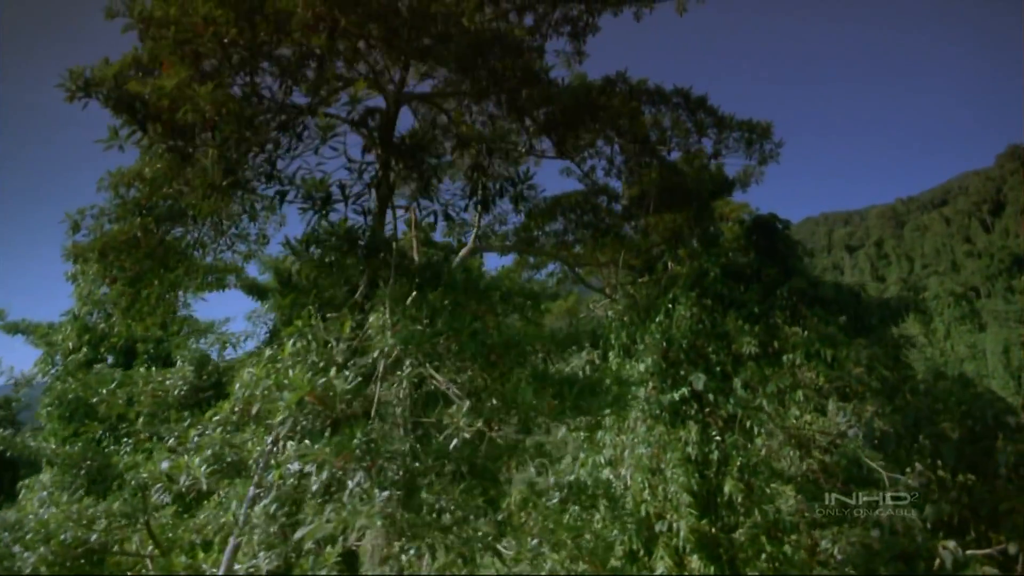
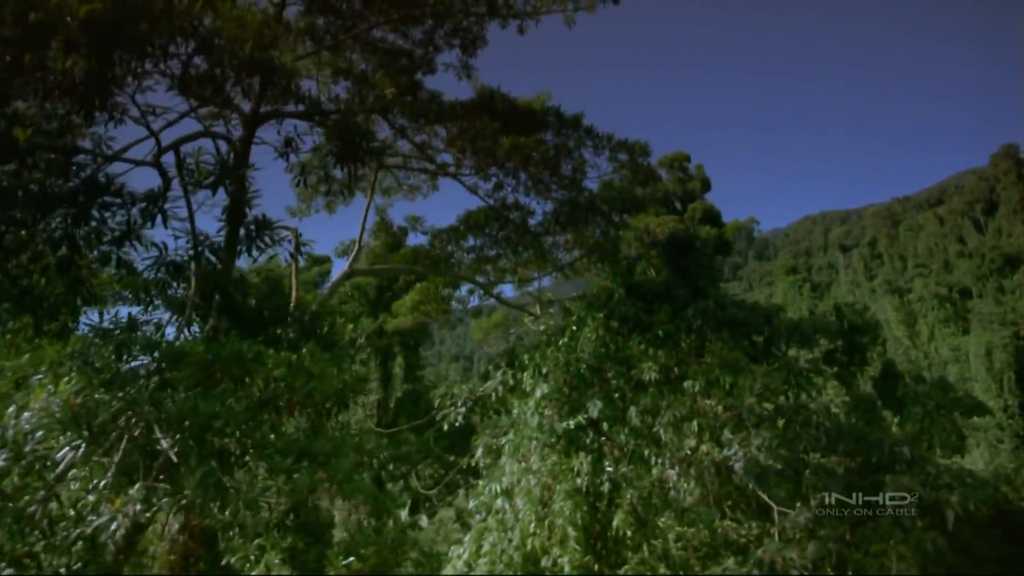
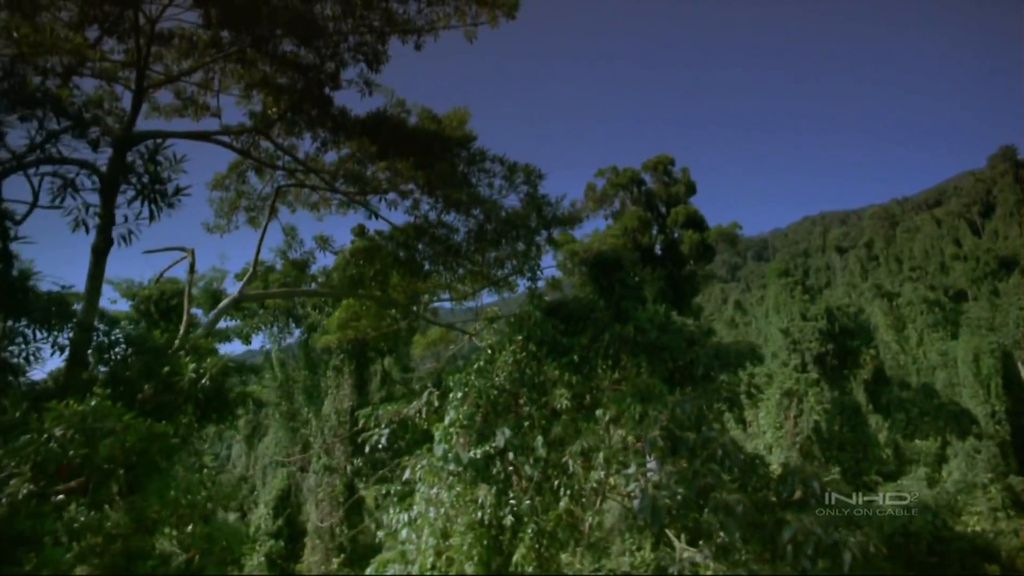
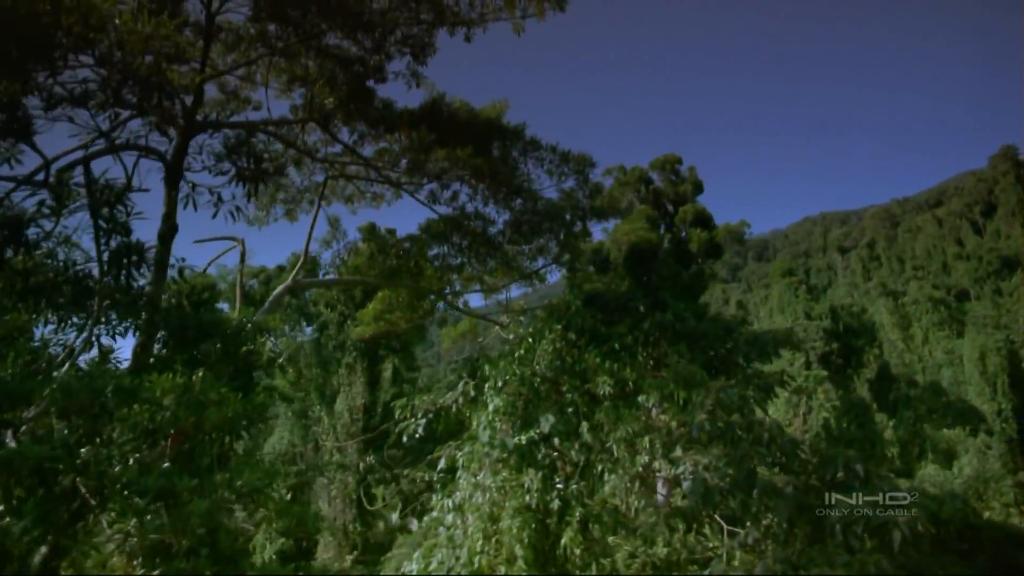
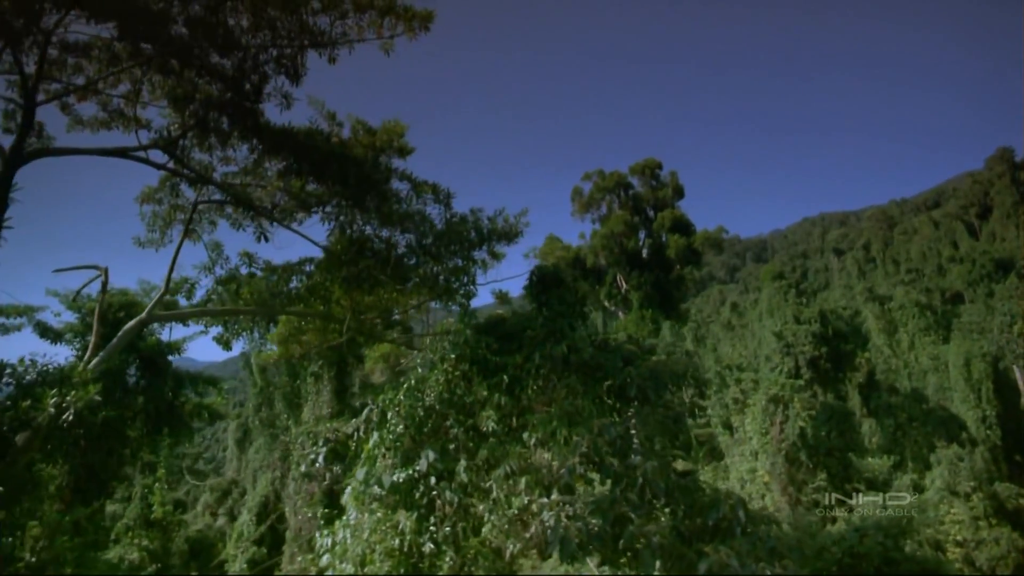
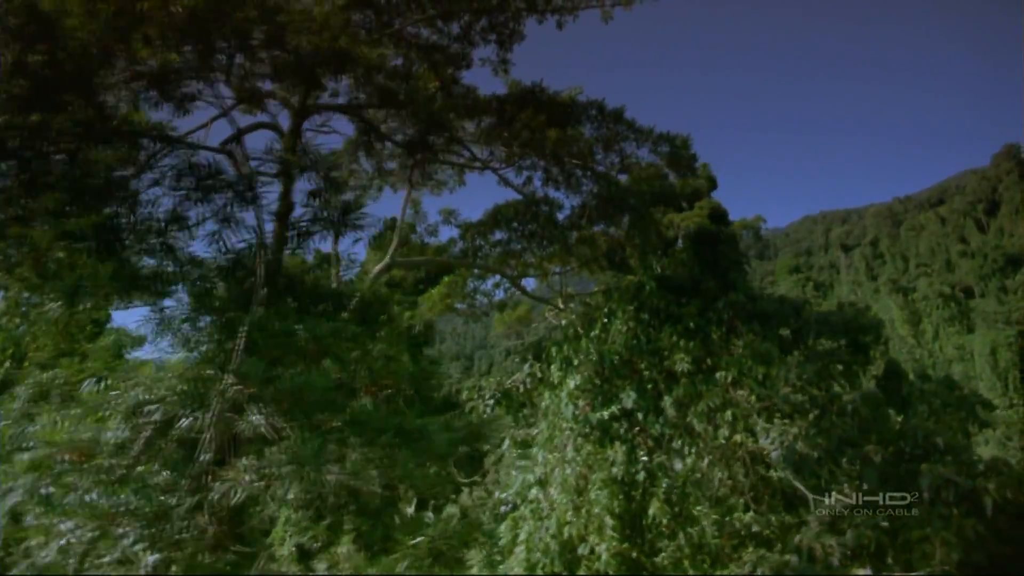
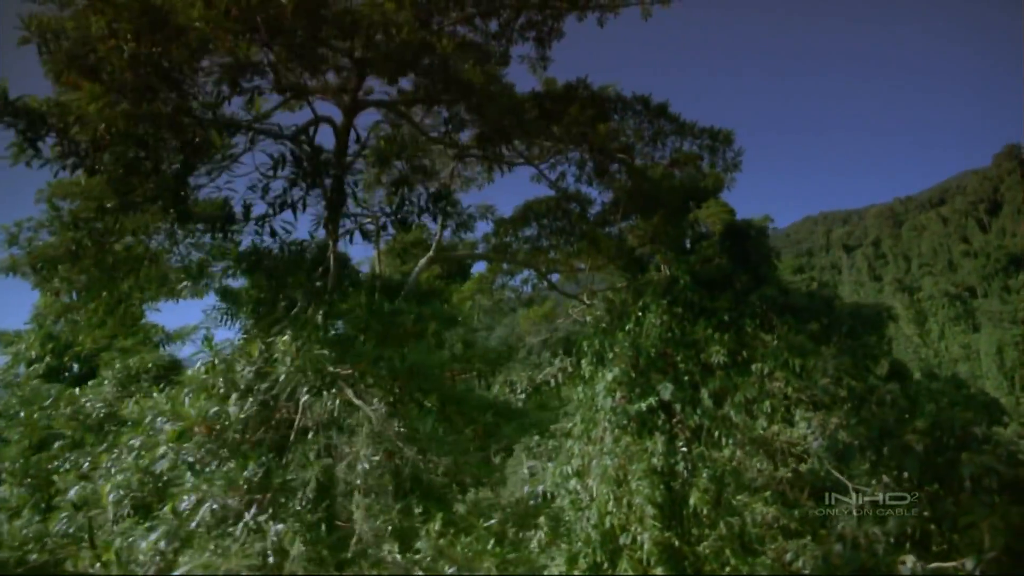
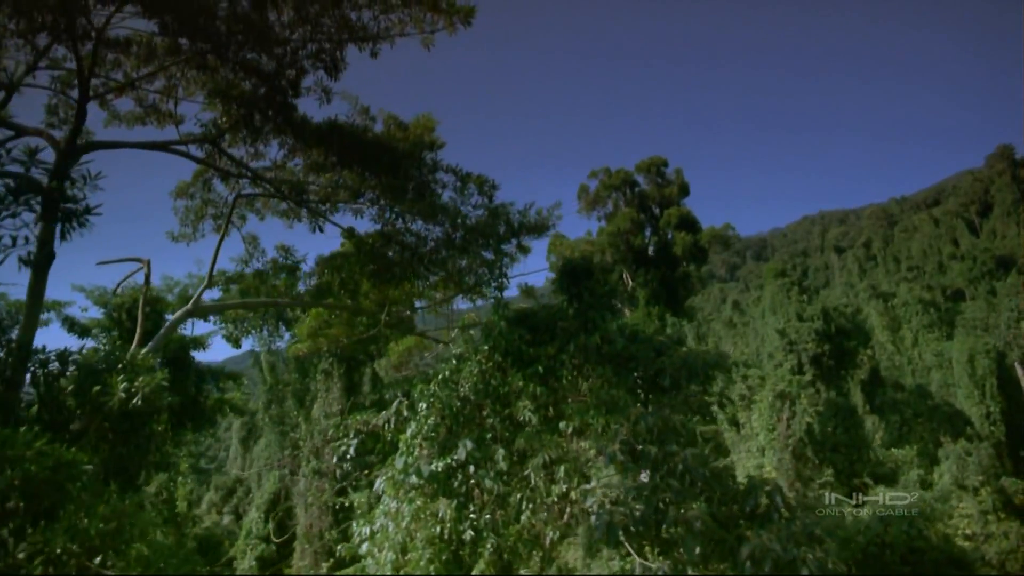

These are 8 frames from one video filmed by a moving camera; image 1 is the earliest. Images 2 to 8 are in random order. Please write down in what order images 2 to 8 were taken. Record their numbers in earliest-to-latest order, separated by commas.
7, 6, 2, 4, 3, 8, 5
